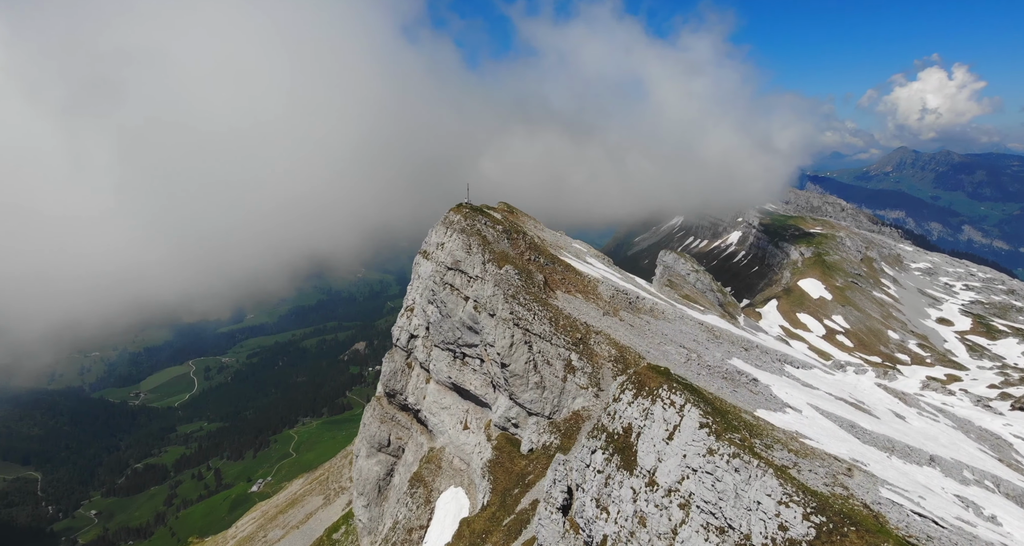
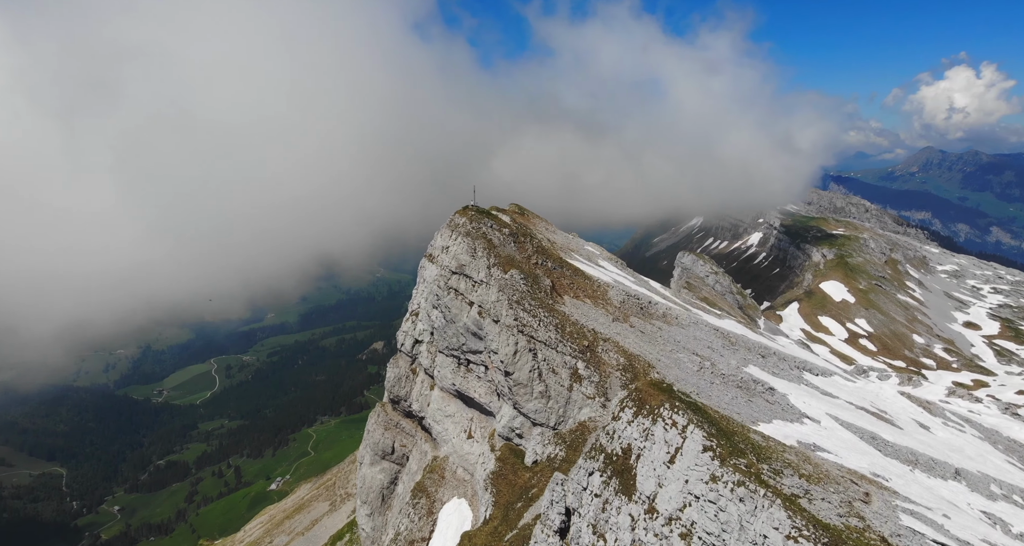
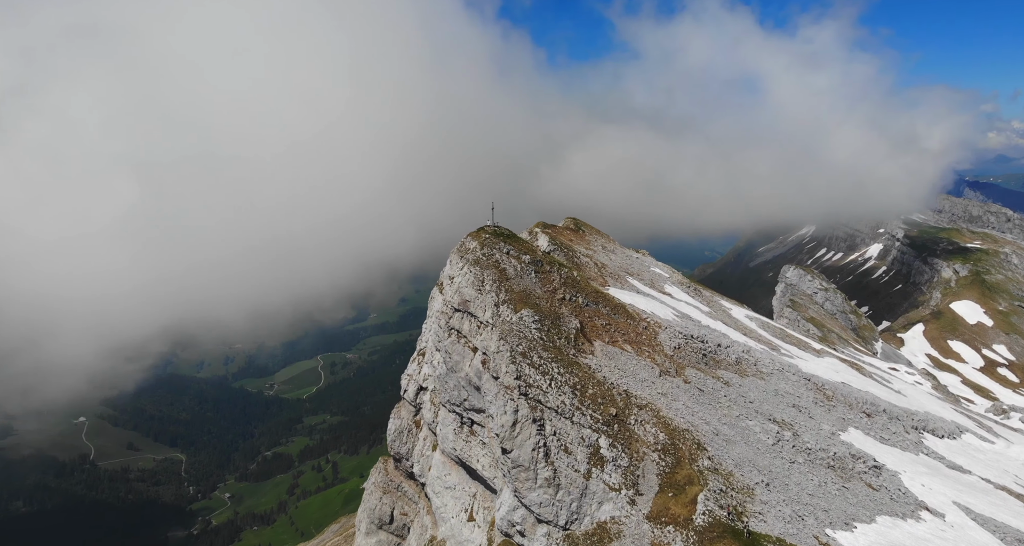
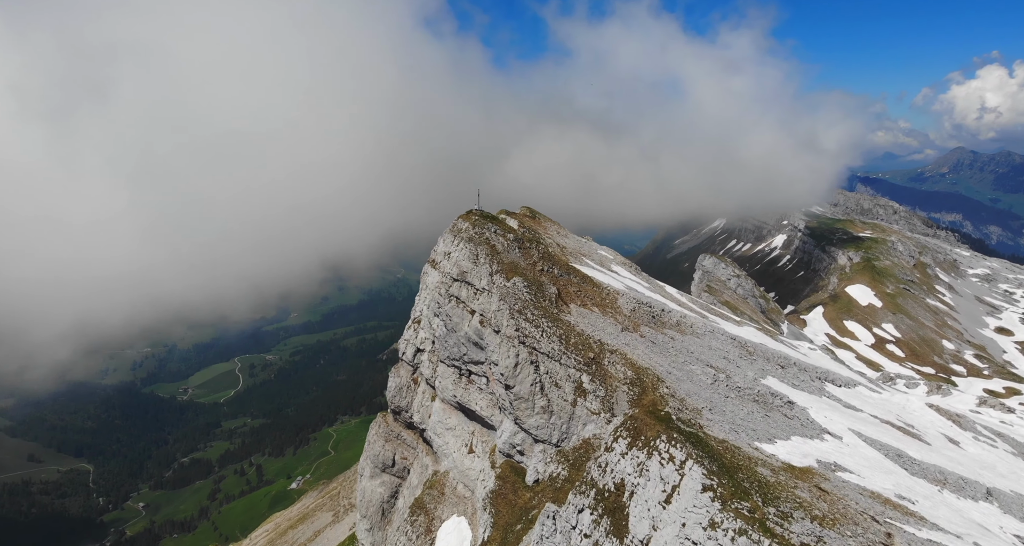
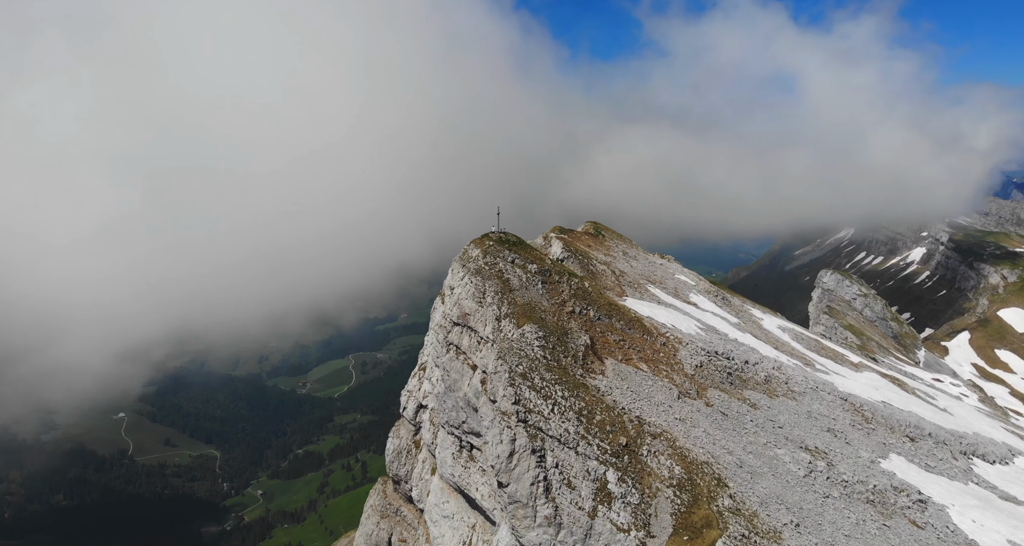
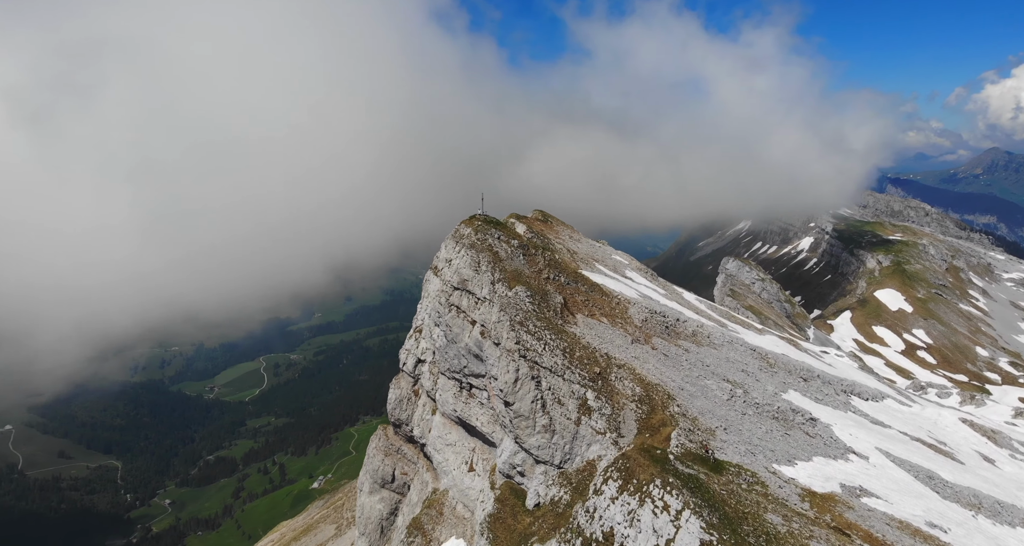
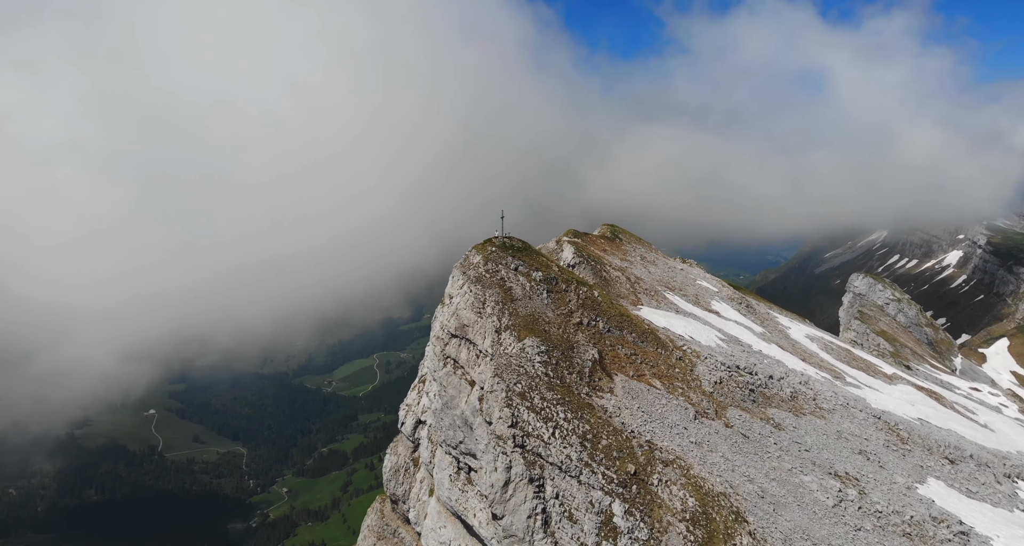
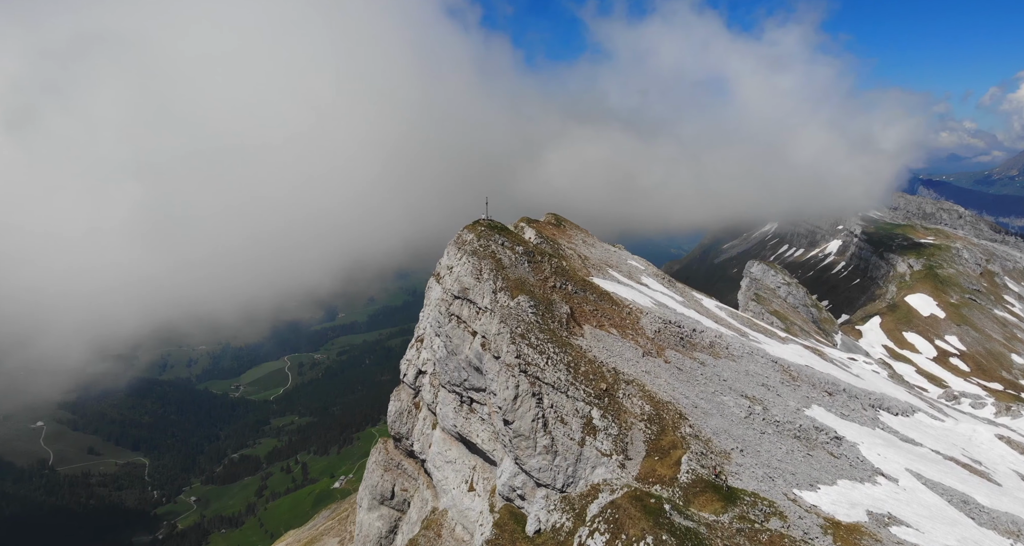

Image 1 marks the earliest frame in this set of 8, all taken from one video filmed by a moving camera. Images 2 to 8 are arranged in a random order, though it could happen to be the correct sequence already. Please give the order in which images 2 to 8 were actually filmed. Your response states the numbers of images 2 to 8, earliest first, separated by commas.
2, 4, 6, 8, 3, 5, 7
